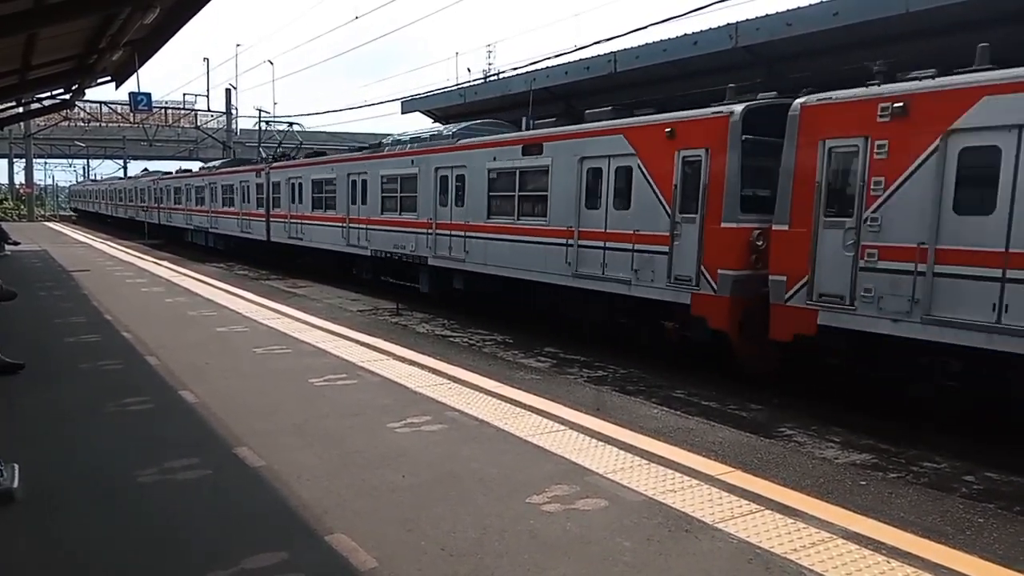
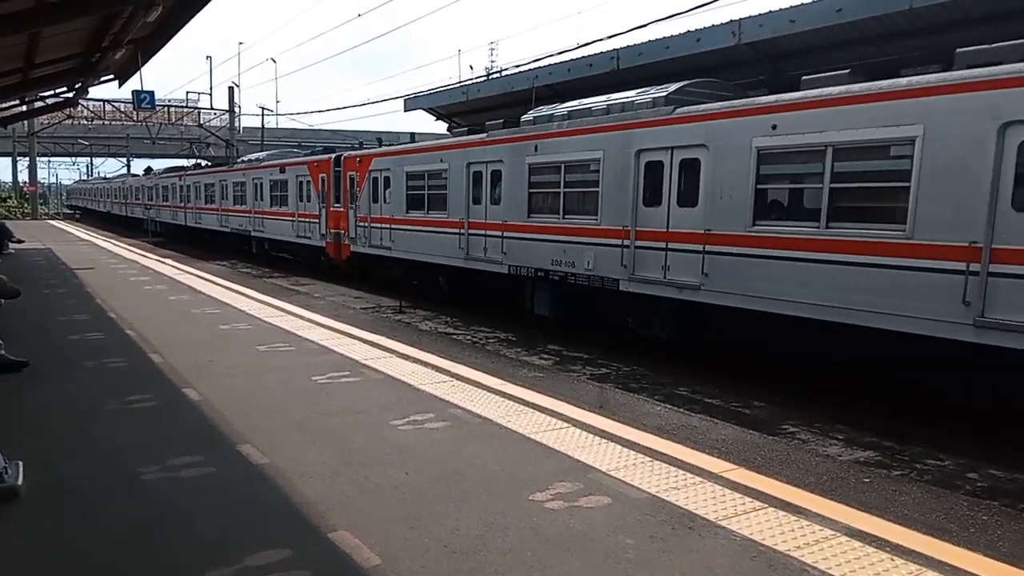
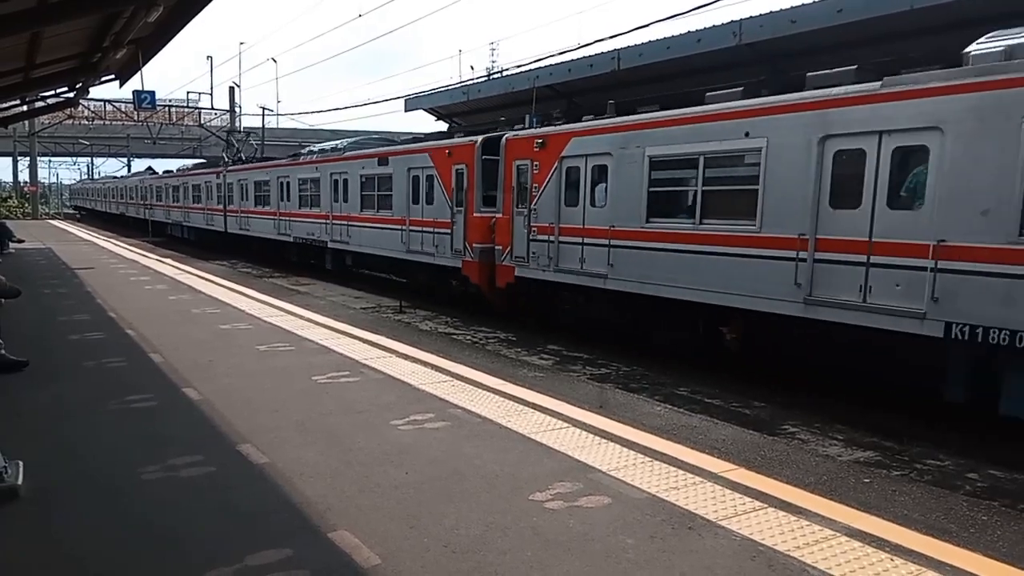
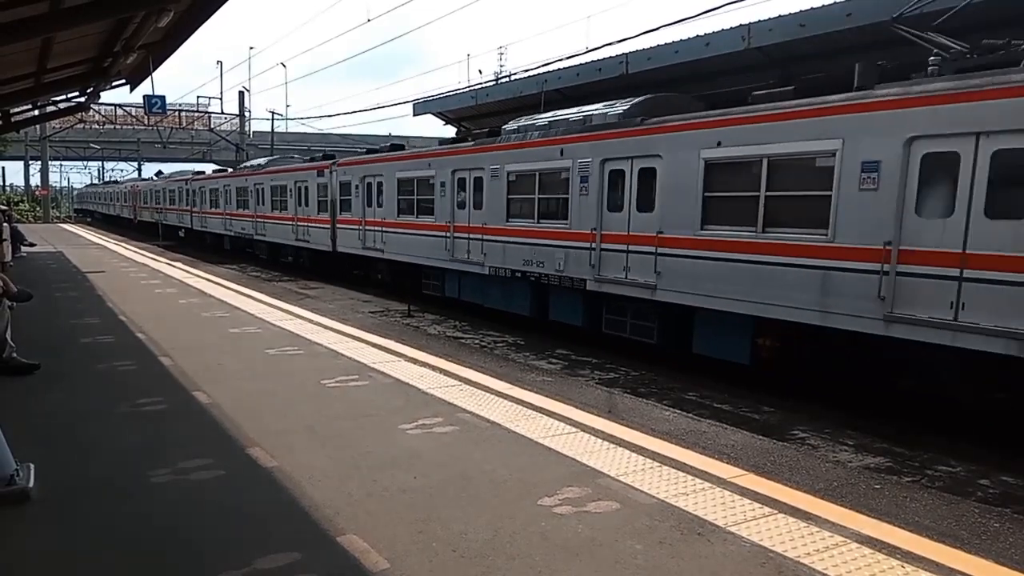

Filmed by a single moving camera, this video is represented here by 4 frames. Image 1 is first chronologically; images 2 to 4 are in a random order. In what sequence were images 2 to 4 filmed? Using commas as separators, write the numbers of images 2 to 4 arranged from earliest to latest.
3, 2, 4
